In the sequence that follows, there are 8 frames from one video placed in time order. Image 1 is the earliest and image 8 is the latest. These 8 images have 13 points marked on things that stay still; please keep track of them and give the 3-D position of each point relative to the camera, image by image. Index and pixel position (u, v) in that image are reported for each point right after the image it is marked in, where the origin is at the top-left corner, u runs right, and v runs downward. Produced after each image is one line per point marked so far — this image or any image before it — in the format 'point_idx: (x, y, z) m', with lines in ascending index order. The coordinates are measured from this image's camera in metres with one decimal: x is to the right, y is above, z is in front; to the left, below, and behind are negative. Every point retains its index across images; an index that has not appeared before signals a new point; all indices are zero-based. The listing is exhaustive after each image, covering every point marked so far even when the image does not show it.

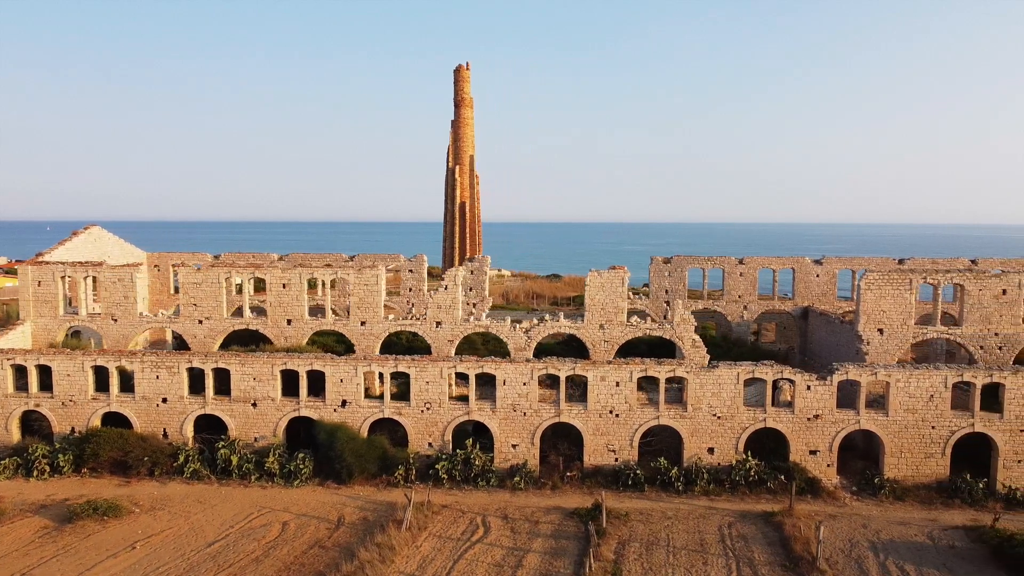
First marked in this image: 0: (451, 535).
0: (-2.0, -8.1, +17.3) m
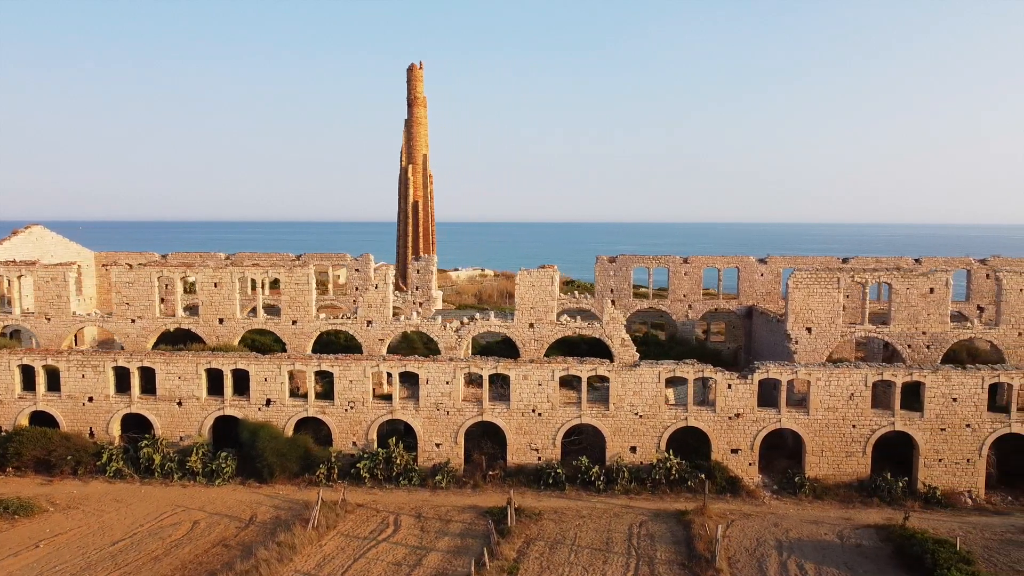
0: (-5.0, -8.0, +17.3) m
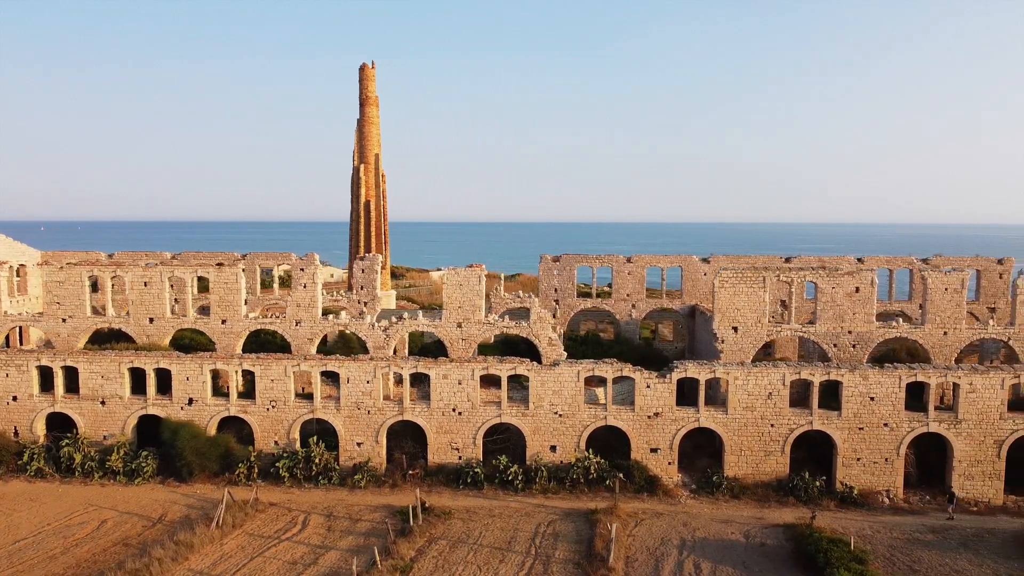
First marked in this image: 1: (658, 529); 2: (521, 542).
0: (-8.1, -8.0, +17.3) m
1: (+4.8, -8.0, +17.6) m
2: (+0.3, -8.1, +16.9) m
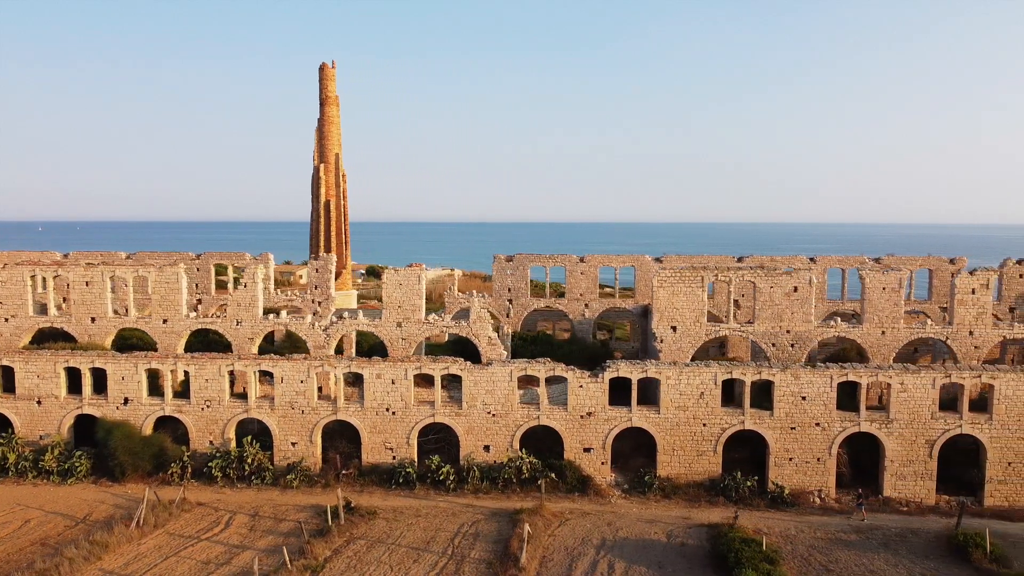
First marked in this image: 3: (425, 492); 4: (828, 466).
0: (-10.7, -8.0, +17.3) m
1: (+2.3, -8.0, +17.6) m
2: (-2.3, -8.0, +16.9) m
3: (-3.2, -7.6, +19.8) m
4: (+11.7, -6.6, +19.7) m
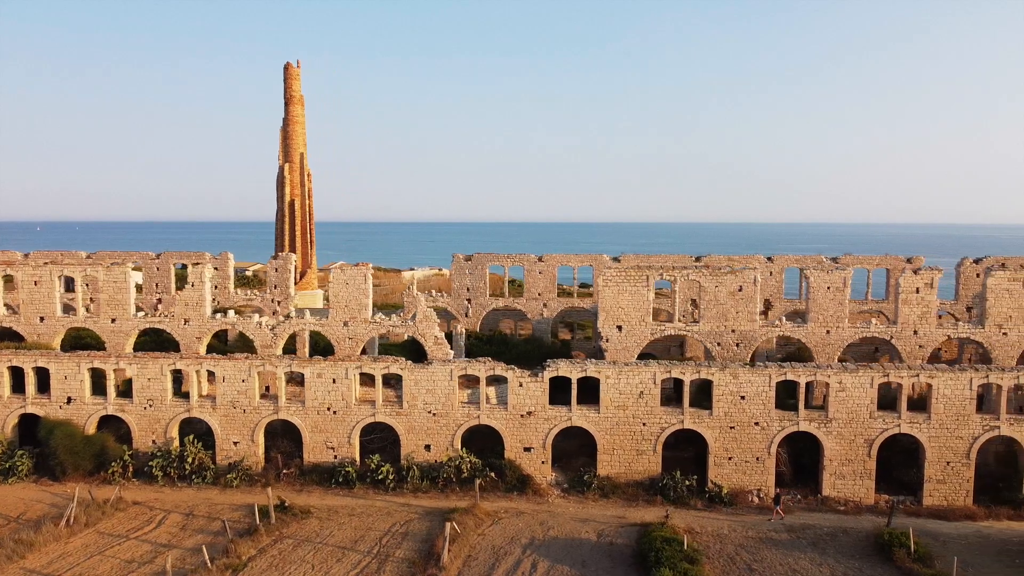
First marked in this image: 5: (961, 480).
0: (-12.9, -7.9, +17.3) m
1: (0.0, -8.0, +17.6) m
2: (-4.6, -8.0, +16.9) m
3: (-5.5, -7.6, +19.8) m
4: (+9.4, -6.6, +19.7) m
5: (+16.4, -7.0, +19.4) m
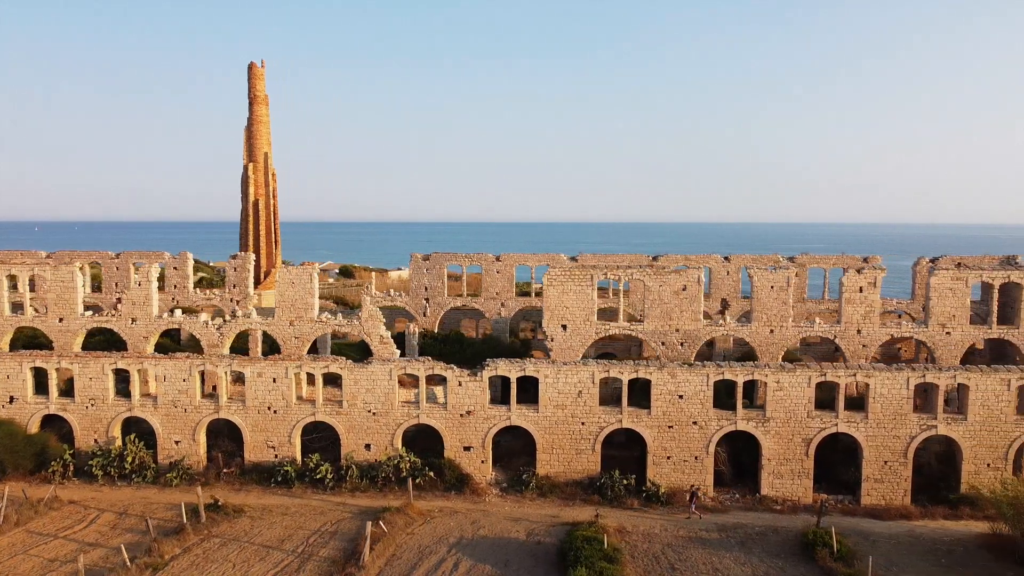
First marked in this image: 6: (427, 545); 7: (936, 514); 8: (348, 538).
0: (-15.3, -7.9, +17.3) m
1: (-2.3, -7.9, +17.6) m
2: (-6.9, -8.0, +16.9) m
3: (-7.8, -7.5, +19.8) m
4: (+7.1, -6.5, +19.7) m
5: (+14.1, -7.0, +19.4) m
6: (-2.7, -8.1, +16.7) m
7: (+15.0, -8.0, +18.8) m
8: (-5.2, -7.9, +16.8) m
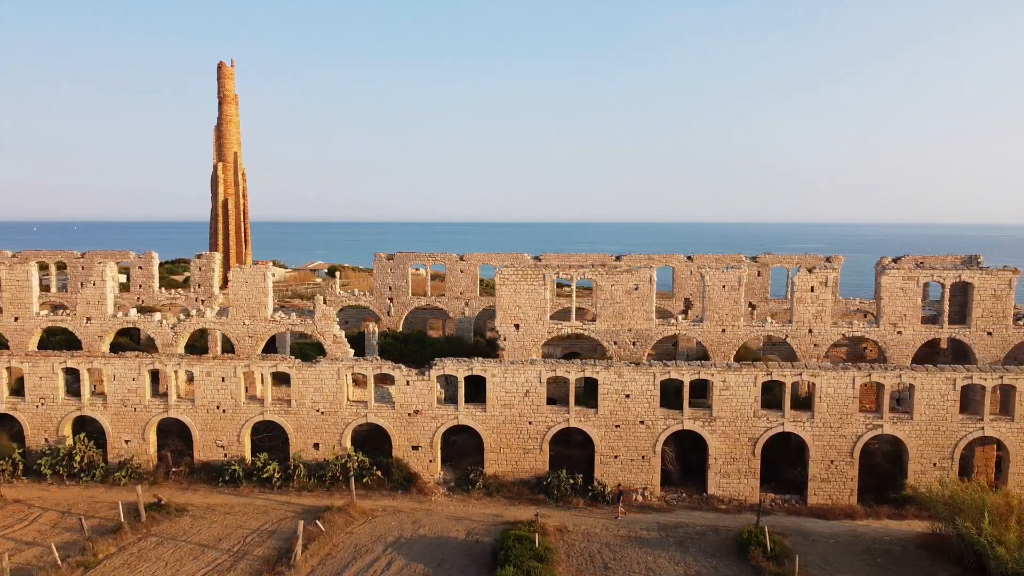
0: (-17.2, -7.9, +17.3) m
1: (-4.3, -7.9, +17.6) m
2: (-8.9, -7.9, +16.9) m
3: (-9.8, -7.5, +19.8) m
4: (+5.2, -6.5, +19.7) m
5: (+12.1, -7.0, +19.4) m
6: (-4.6, -8.0, +16.7) m
7: (+13.0, -8.0, +18.7) m
8: (-7.1, -7.9, +16.8) m
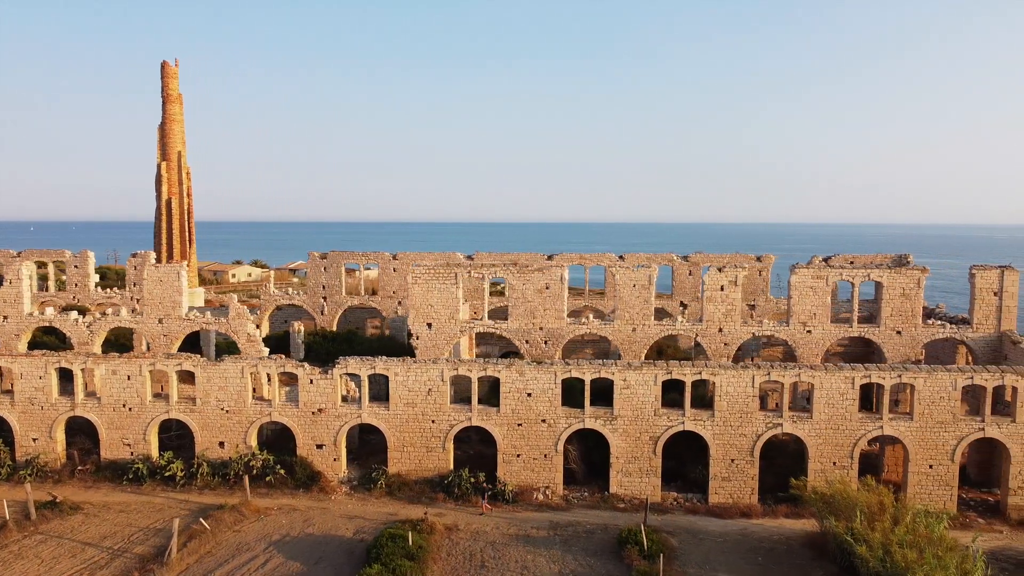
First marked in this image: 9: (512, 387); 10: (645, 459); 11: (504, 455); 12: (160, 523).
0: (-20.9, -7.8, +17.3) m
1: (-7.9, -7.8, +17.6) m
2: (-12.5, -7.9, +16.9) m
3: (-13.4, -7.5, +19.8) m
4: (+1.5, -6.5, +19.7) m
5: (+8.5, -6.9, +19.3) m
6: (-8.3, -8.0, +16.7) m
7: (+9.4, -7.9, +18.7) m
8: (-10.8, -7.8, +16.8) m
9: (0.0, -3.7, +19.7) m
10: (+4.9, -6.3, +19.5) m
11: (-0.3, -6.2, +19.8) m
12: (-11.6, -7.8, +17.5) m
